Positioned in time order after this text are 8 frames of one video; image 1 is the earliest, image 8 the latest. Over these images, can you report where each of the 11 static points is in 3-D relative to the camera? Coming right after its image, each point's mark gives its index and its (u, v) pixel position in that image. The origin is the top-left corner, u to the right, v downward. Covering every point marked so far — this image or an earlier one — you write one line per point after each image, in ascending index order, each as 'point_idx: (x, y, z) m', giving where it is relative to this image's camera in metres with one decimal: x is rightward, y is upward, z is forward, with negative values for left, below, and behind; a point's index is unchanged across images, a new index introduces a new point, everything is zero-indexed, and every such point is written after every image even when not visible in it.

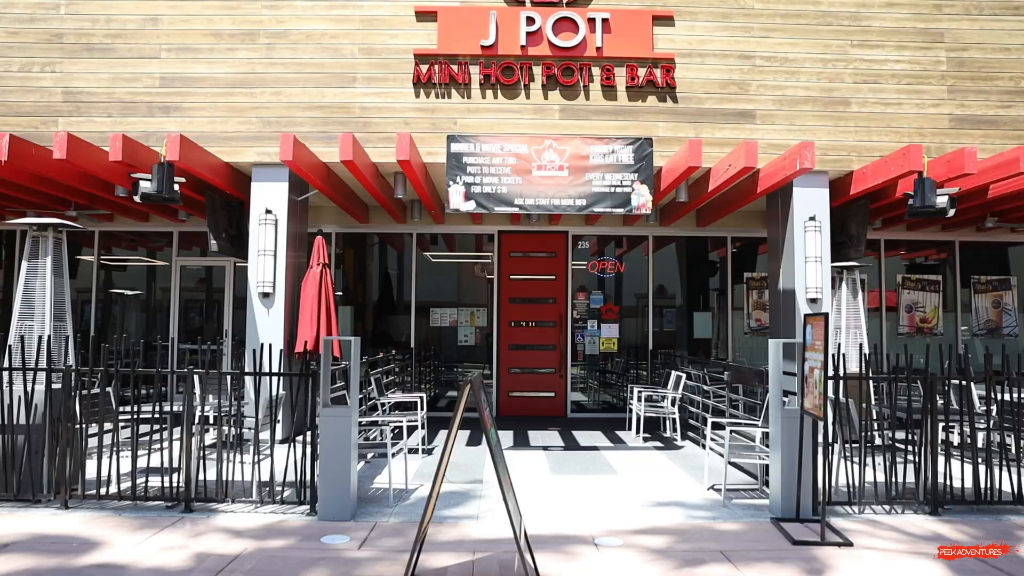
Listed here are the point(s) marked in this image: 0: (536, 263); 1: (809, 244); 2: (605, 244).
0: (+0.3, +0.3, +8.8) m
1: (+2.4, +0.4, +6.4) m
2: (+1.1, +0.5, +8.8) m
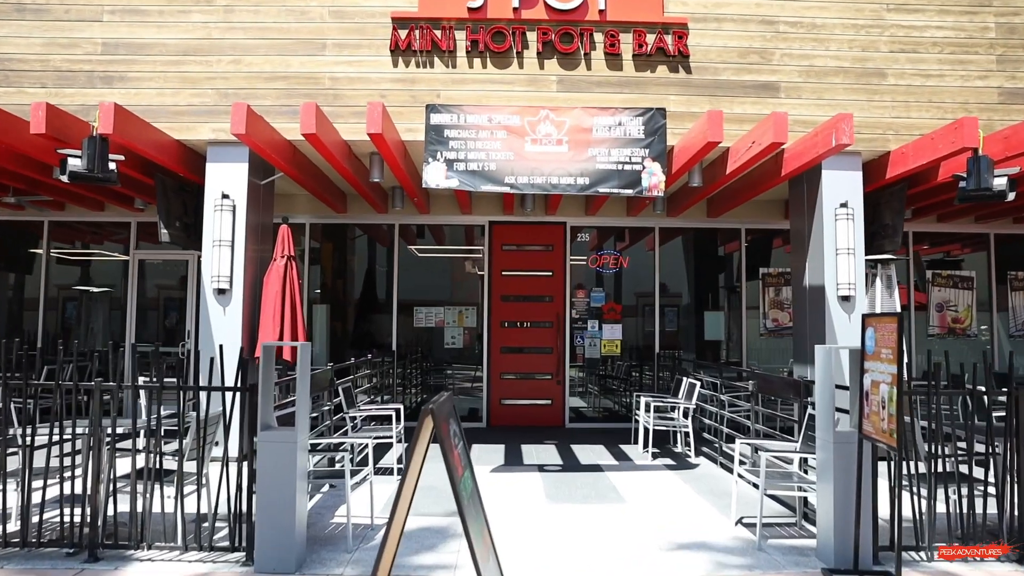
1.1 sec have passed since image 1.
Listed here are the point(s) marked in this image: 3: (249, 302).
0: (+0.2, +0.3, +8.0) m
1: (+2.3, +0.4, +5.6) m
2: (+1.0, +0.5, +8.1) m
3: (-1.9, -0.1, +5.7) m
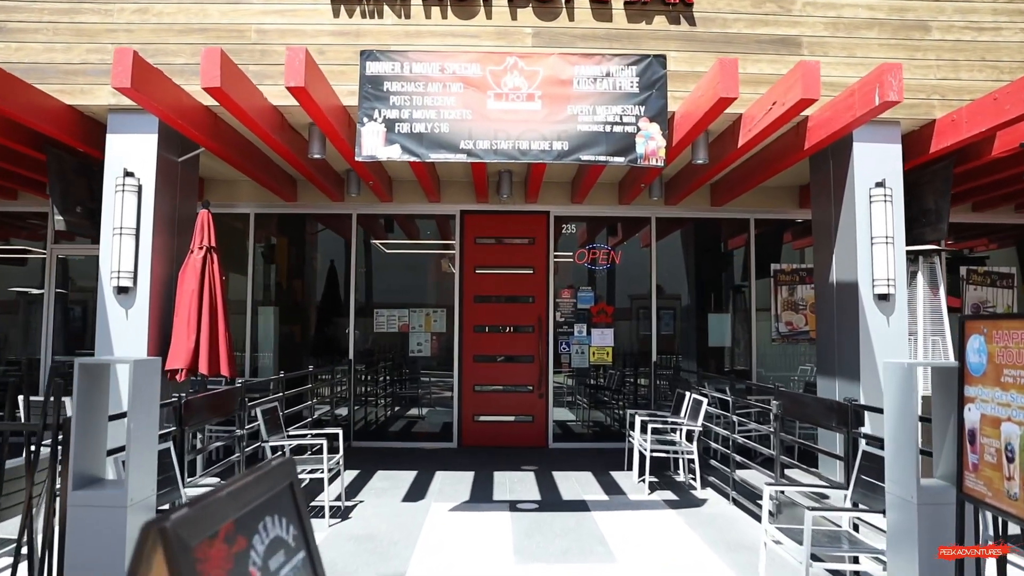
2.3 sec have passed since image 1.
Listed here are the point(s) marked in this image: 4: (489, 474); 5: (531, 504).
0: (0.0, +0.3, +7.0) m
1: (+2.1, +0.4, +4.6) m
2: (+0.8, +0.5, +7.1) m
3: (-2.1, -0.1, +4.7) m
4: (-0.2, -1.3, +5.5) m
5: (+0.1, -1.3, +4.6) m
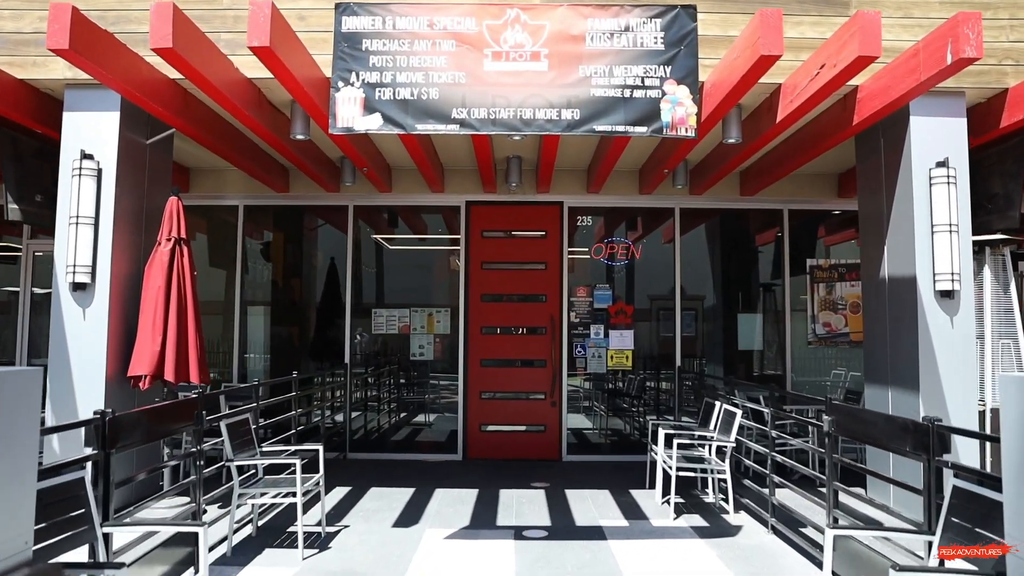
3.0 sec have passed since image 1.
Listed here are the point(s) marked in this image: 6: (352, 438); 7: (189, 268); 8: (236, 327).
0: (+0.1, +0.4, +6.4) m
1: (+2.2, +0.4, +4.0) m
2: (+0.9, +0.5, +6.5) m
3: (-2.1, -0.1, +4.2) m
4: (-0.1, -1.3, +4.9) m
5: (+0.1, -1.2, +4.0) m
6: (-1.3, -1.2, +6.4) m
7: (-1.8, +0.1, +4.3) m
8: (-2.3, -0.3, +6.5) m
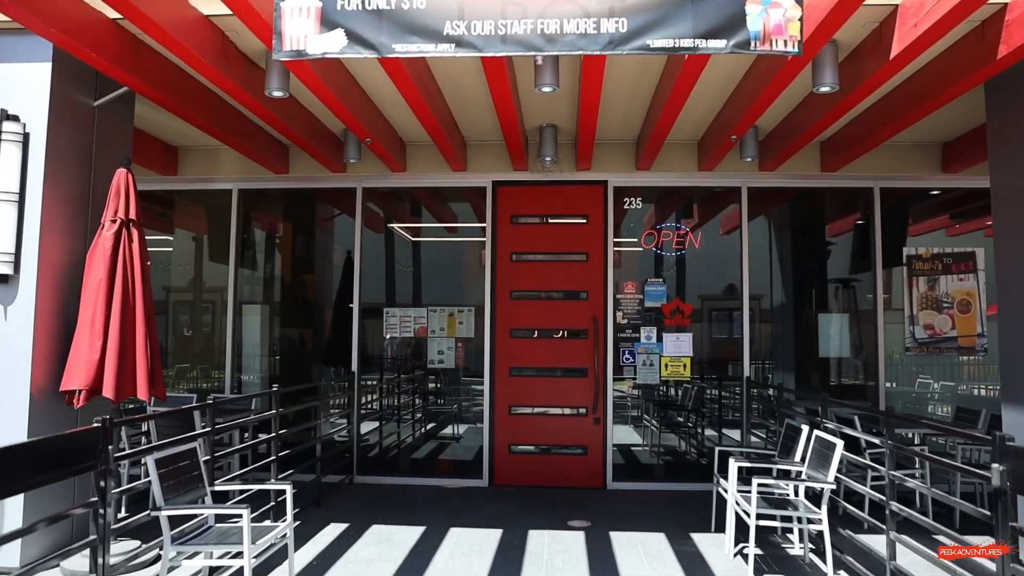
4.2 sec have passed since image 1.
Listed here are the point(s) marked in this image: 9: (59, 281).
0: (+0.3, +0.4, +5.5) m
1: (+2.3, +0.5, +2.9) m
2: (+1.1, +0.6, +5.5) m
3: (-2.0, -0.1, +3.4) m
4: (+0.1, -1.3, +4.0) m
5: (+0.2, -1.2, +3.1) m
6: (-1.1, -1.2, +5.5) m
7: (-1.6, +0.1, +3.4) m
8: (-2.0, -0.3, +5.7) m
9: (-2.0, 0.0, +3.4) m
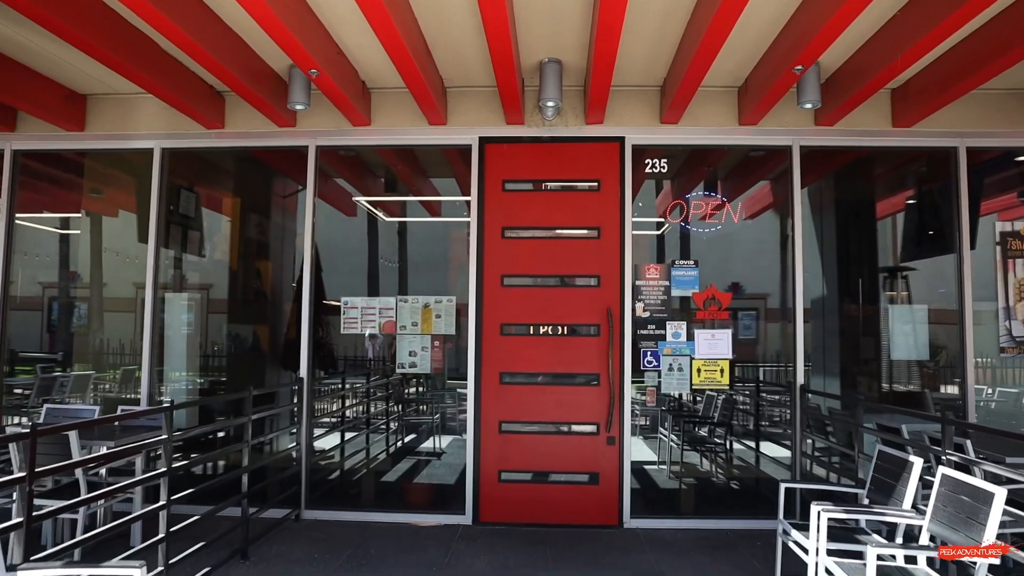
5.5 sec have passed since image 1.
0: (+0.3, +0.5, +4.4) m
1: (+2.3, +0.6, +1.8) m
2: (+1.1, +0.7, +4.4) m
3: (-2.0, 0.0, +2.3) m
4: (0.0, -1.2, +2.9) m
5: (+0.2, -1.1, +2.0) m
6: (-1.1, -1.1, +4.4) m
7: (-1.7, +0.2, +2.3) m
8: (-2.1, -0.2, +4.5) m
9: (-2.0, +0.1, +2.3) m
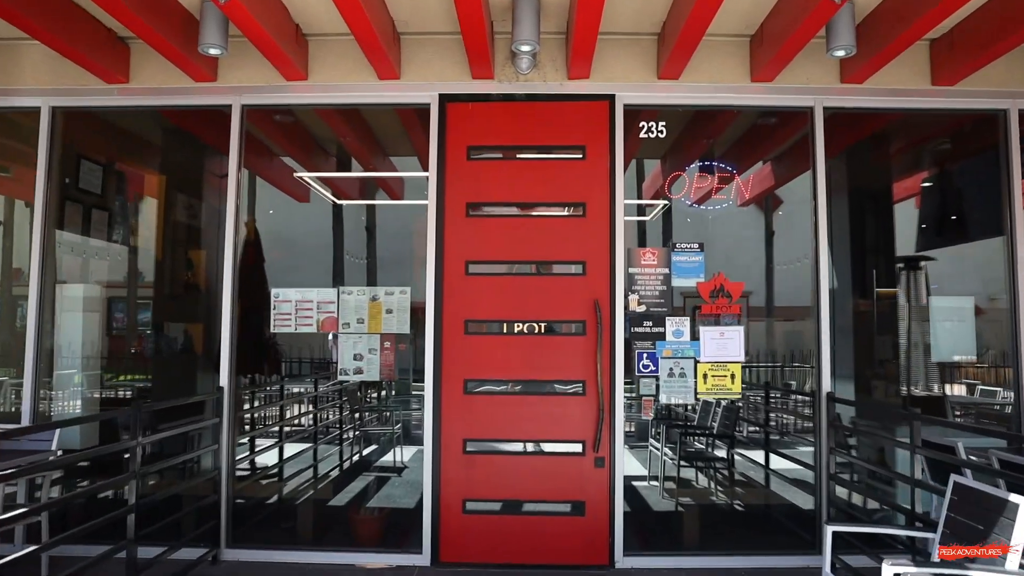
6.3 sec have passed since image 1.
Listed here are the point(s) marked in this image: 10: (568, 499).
0: (+0.1, +0.5, +3.7) m
1: (+2.2, +0.6, +1.2) m
2: (+0.9, +0.7, +3.7) m
3: (-2.1, +0.1, +1.5) m
4: (-0.1, -1.1, +2.1) m
5: (+0.1, -1.1, +1.2) m
6: (-1.3, -1.1, +3.6) m
7: (-1.8, +0.3, +1.5) m
8: (-2.2, -0.1, +3.7) m
9: (-2.1, +0.2, +1.5) m
10: (+0.3, -0.9, +3.5) m
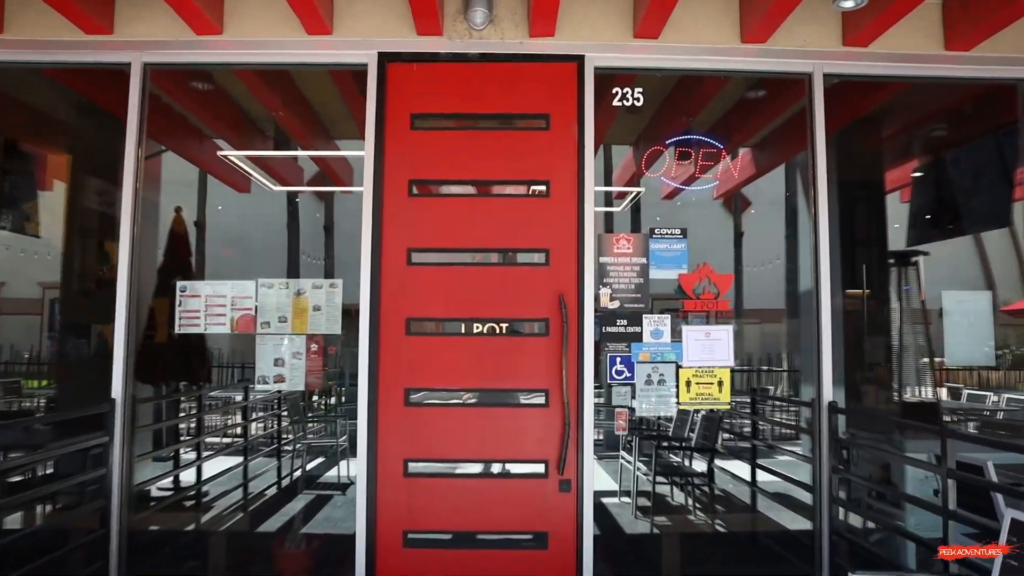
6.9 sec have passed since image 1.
0: (-0.1, +0.5, +3.2) m
1: (+2.1, +0.6, +0.8) m
2: (+0.7, +0.7, +3.2) m
3: (-2.2, +0.1, +0.9) m
4: (-0.2, -1.1, +1.6) m
5: (+0.1, -1.0, +0.7) m
6: (-1.5, -1.0, +3.1) m
7: (-1.9, +0.3, +1.0) m
8: (-2.4, -0.1, +3.1) m
9: (-2.2, +0.2, +0.9) m
10: (+0.1, -0.9, +3.0) m
